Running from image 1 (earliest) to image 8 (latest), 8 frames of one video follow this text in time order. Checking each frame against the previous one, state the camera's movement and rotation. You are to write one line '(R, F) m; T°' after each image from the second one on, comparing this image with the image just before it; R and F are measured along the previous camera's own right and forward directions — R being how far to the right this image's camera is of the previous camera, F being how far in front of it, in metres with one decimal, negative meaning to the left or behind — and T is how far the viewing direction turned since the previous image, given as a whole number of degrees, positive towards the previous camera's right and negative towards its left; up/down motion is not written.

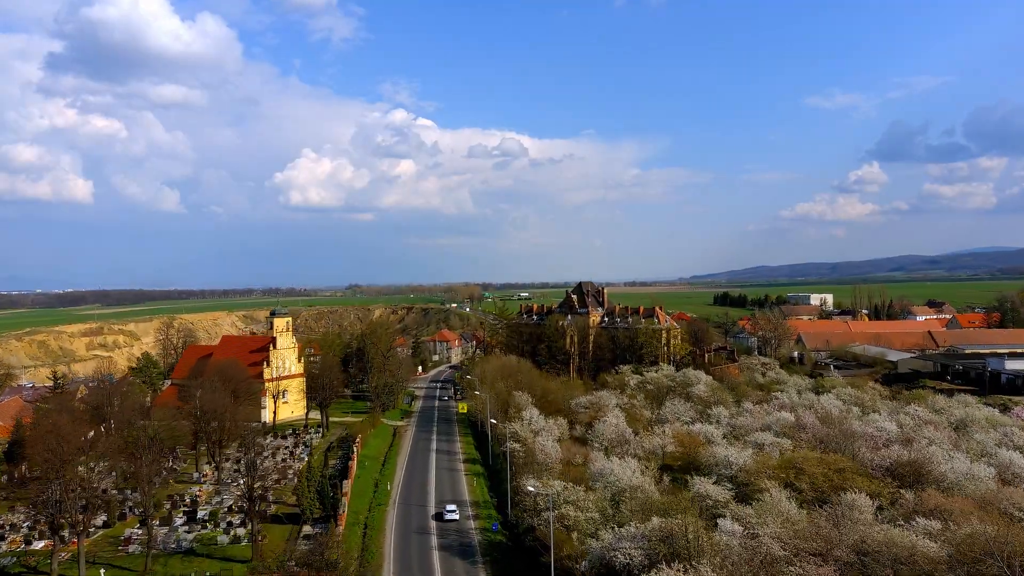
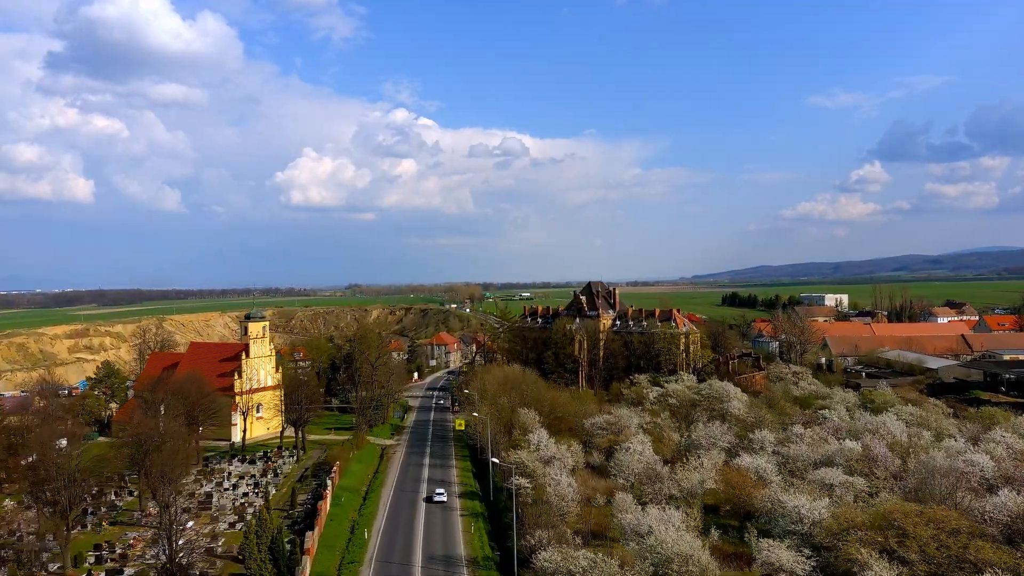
(-0.3, +8.7) m; 0°
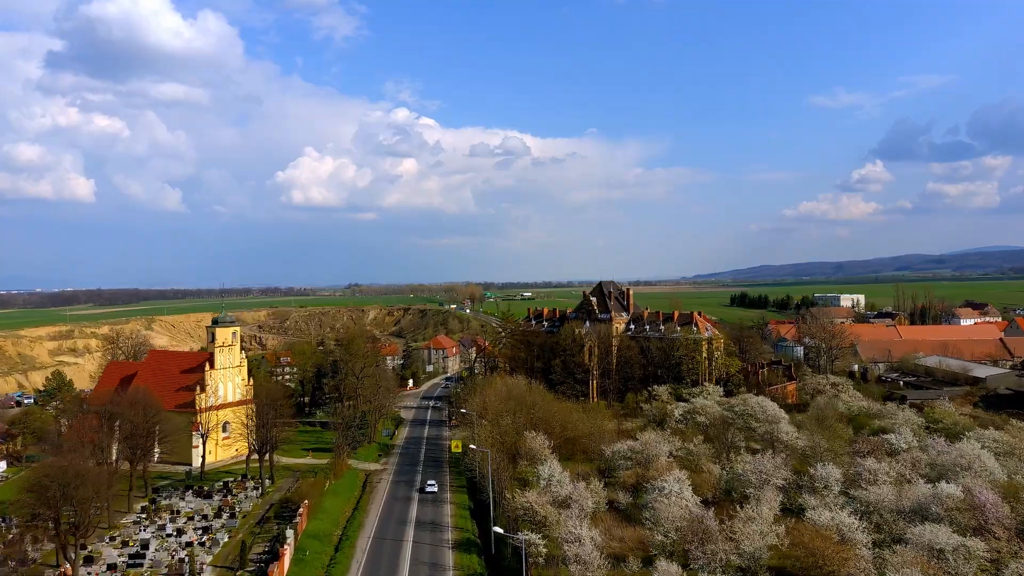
(-0.3, +8.7) m; 0°
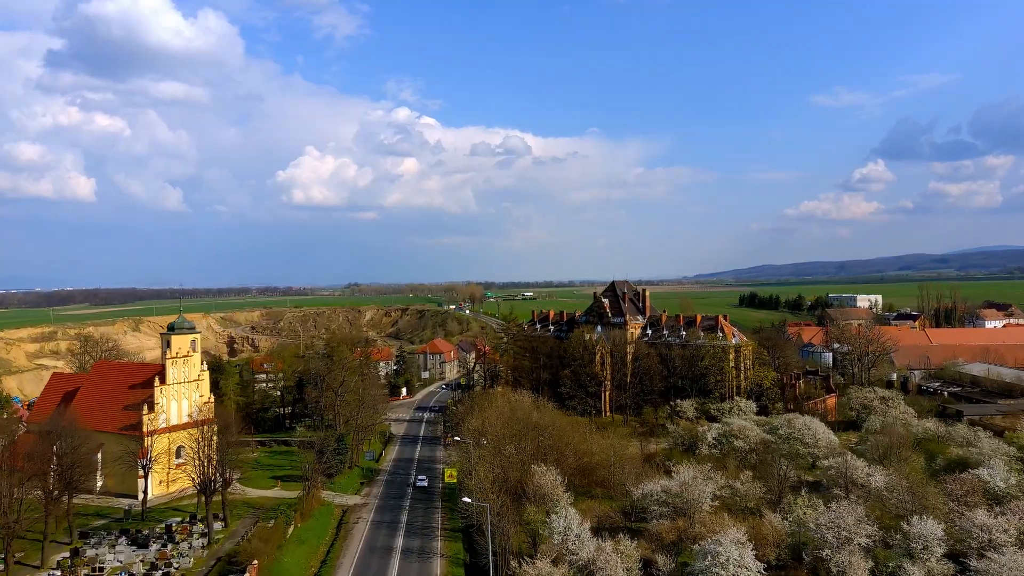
(-0.3, +8.6) m; 0°
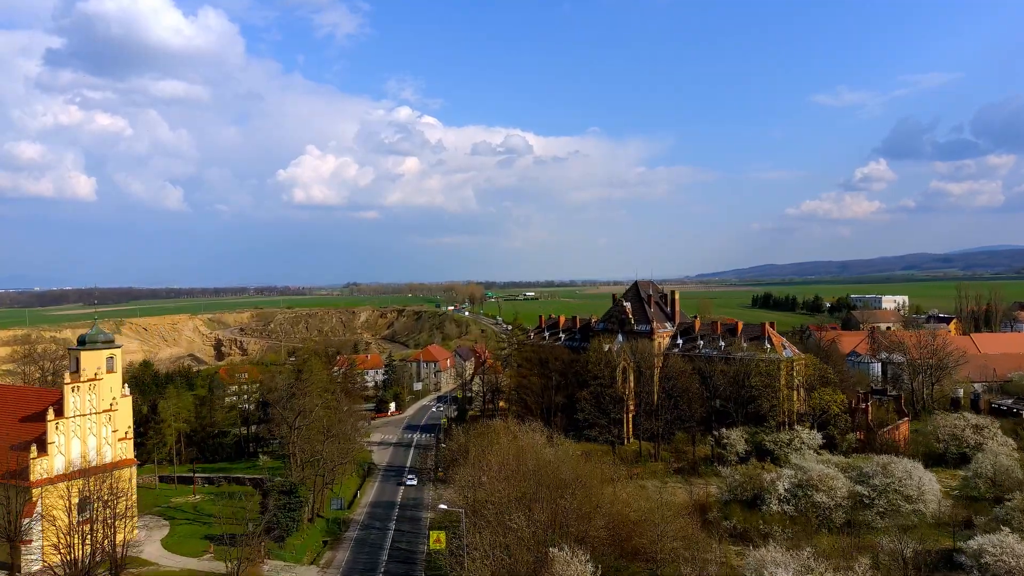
(-0.4, +11.8) m; 0°
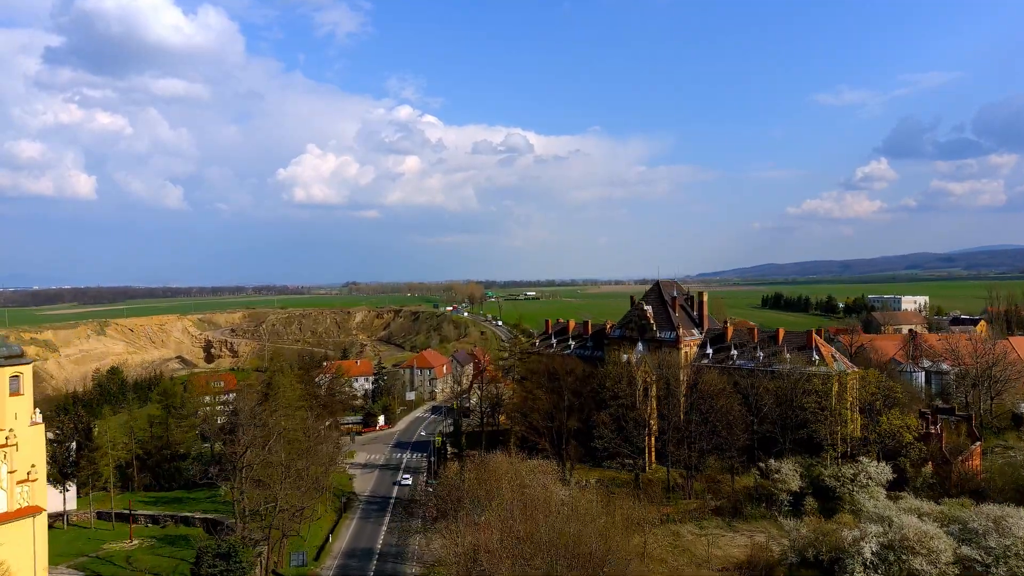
(-0.2, +8.5) m; 0°
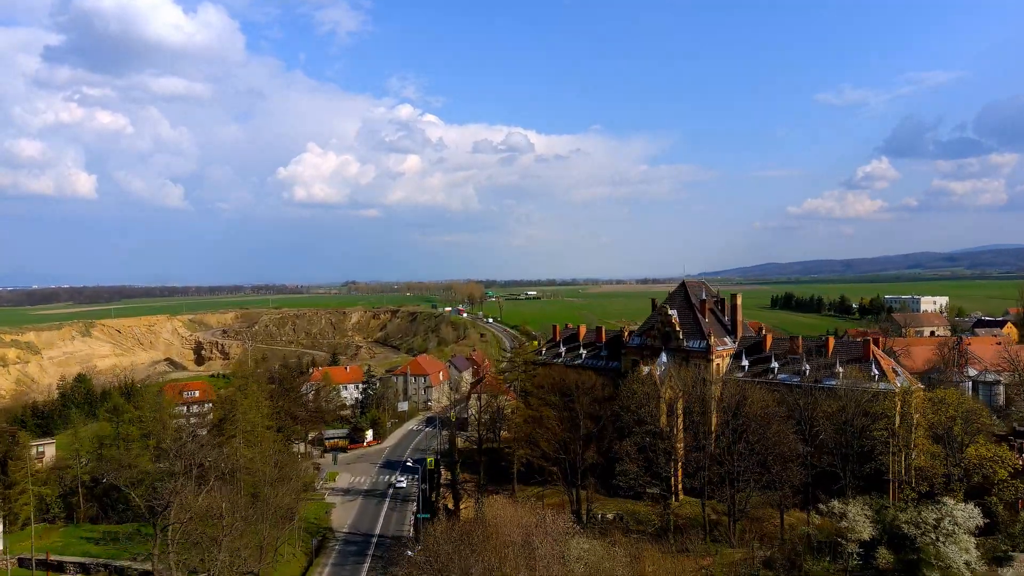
(-0.2, +7.5) m; 0°
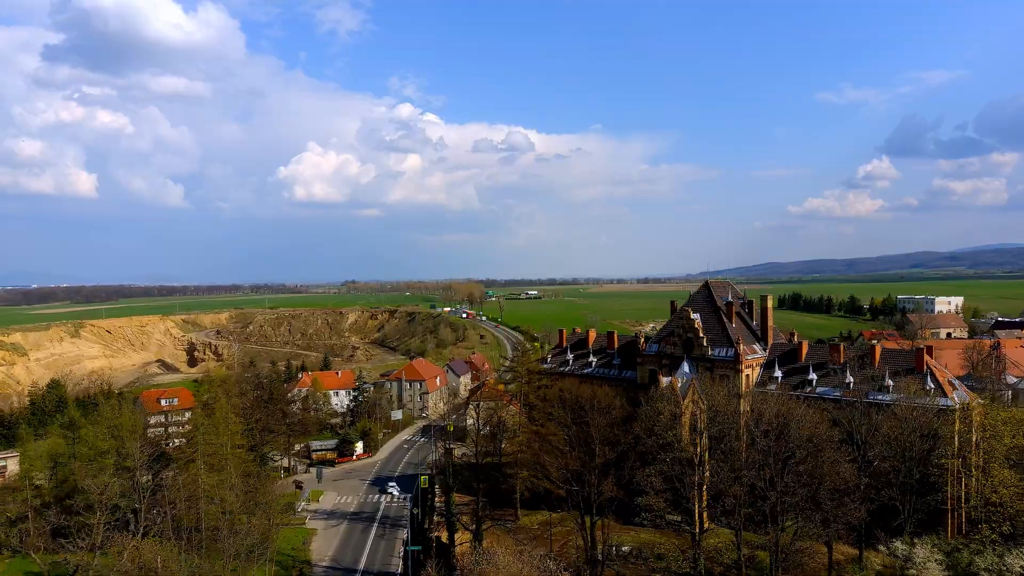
(-0.1, +5.3) m; 0°
